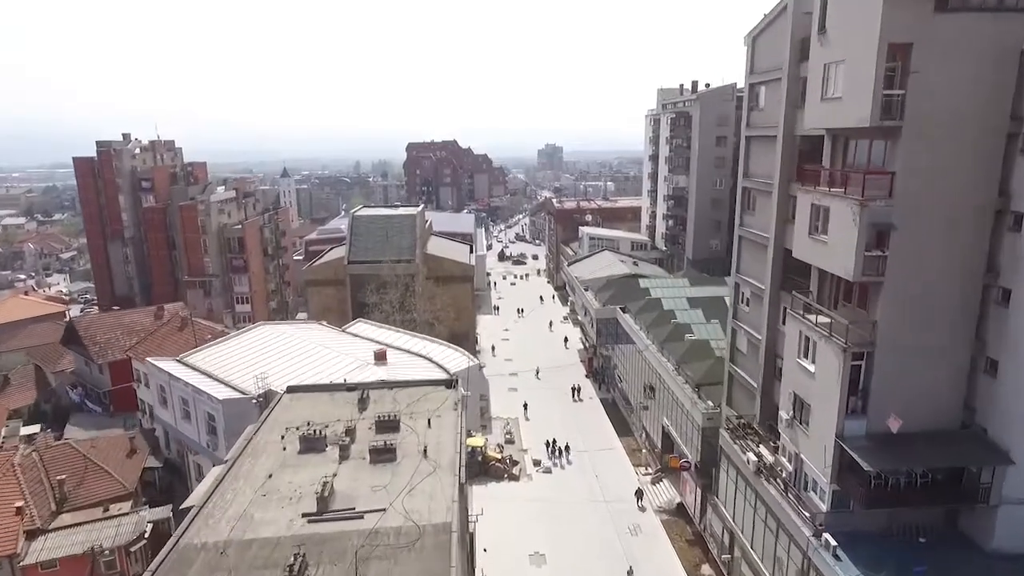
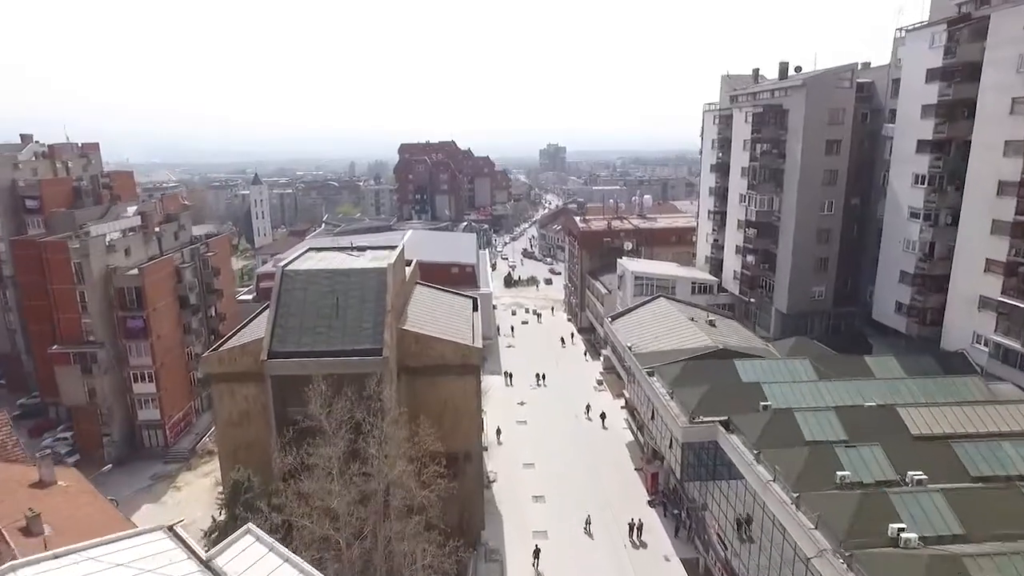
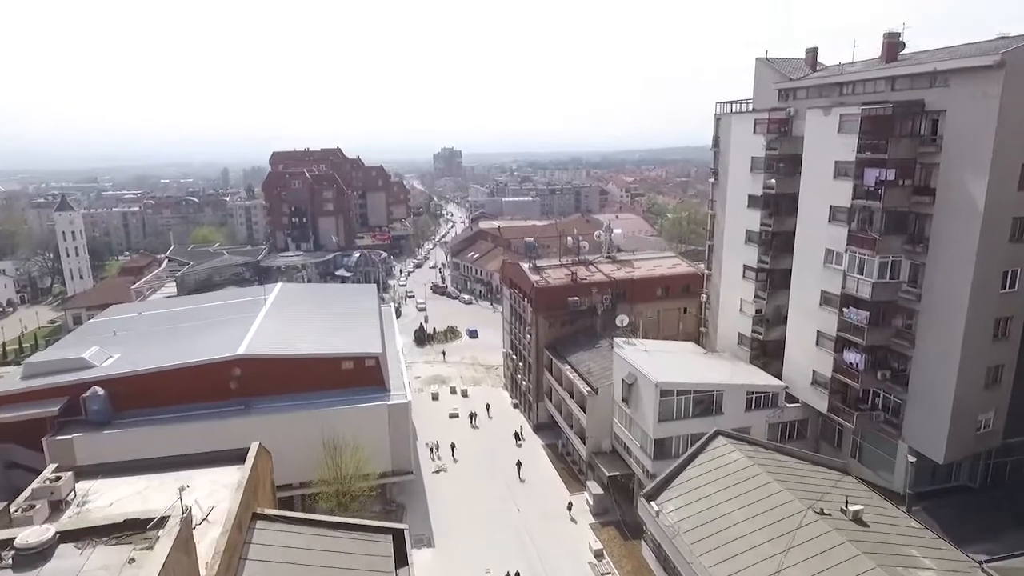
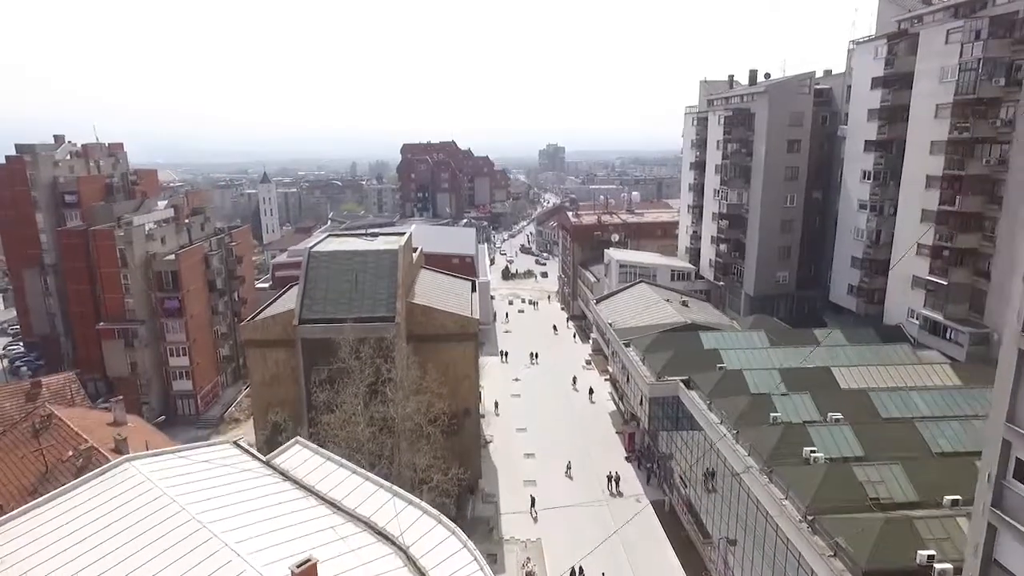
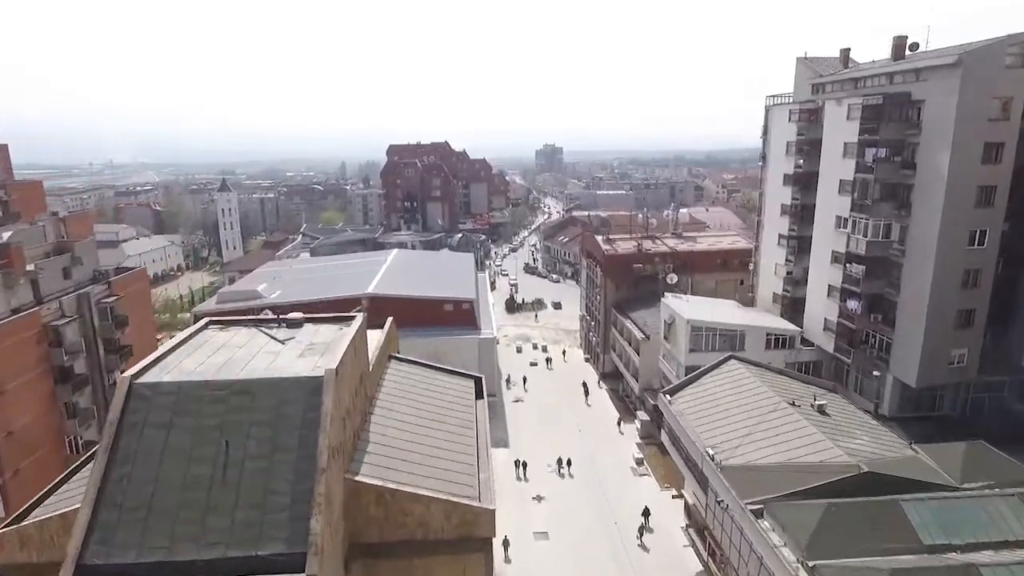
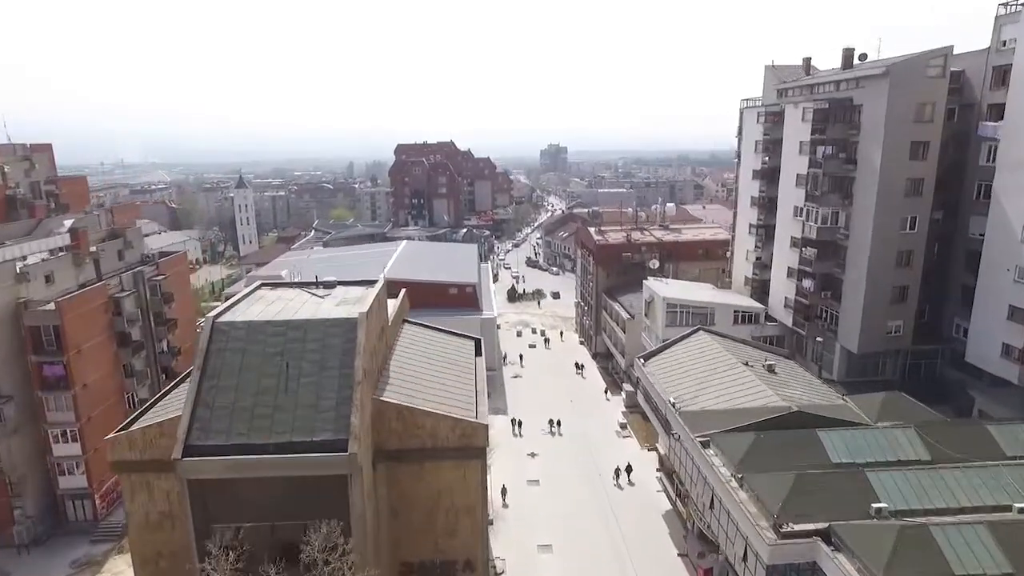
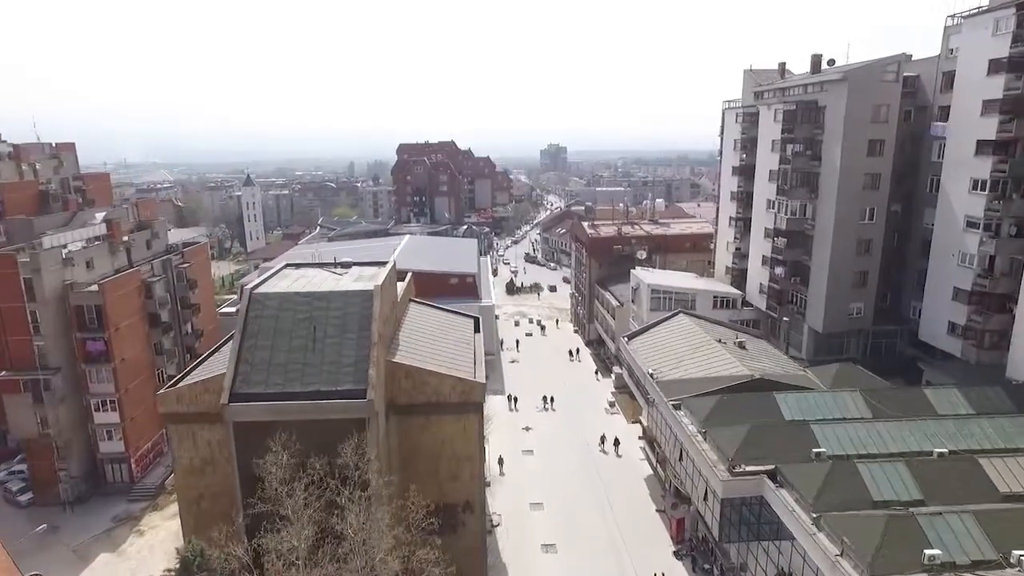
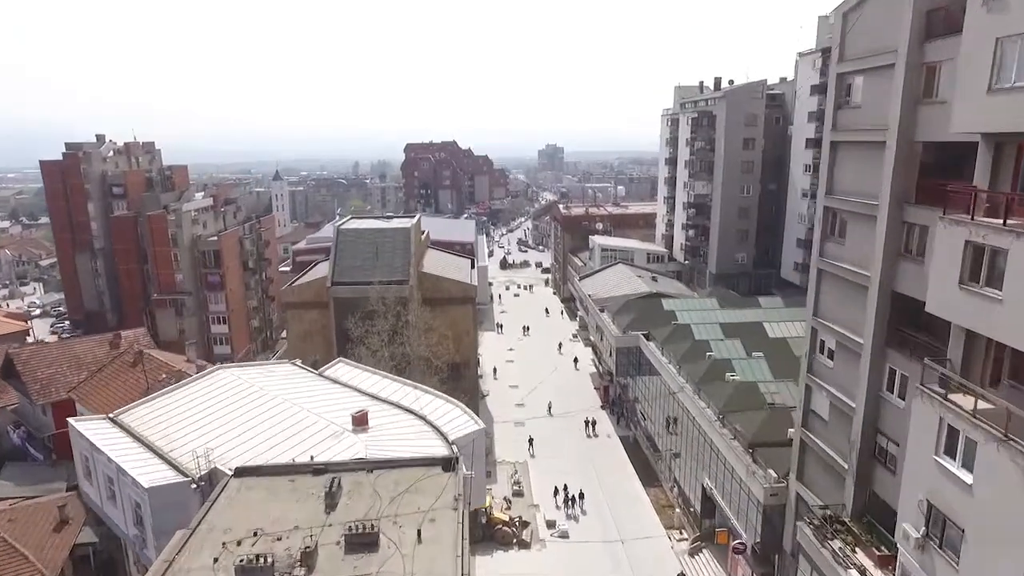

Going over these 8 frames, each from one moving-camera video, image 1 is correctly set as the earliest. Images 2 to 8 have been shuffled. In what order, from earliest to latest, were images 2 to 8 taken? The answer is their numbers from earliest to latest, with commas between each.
8, 4, 2, 7, 6, 5, 3
